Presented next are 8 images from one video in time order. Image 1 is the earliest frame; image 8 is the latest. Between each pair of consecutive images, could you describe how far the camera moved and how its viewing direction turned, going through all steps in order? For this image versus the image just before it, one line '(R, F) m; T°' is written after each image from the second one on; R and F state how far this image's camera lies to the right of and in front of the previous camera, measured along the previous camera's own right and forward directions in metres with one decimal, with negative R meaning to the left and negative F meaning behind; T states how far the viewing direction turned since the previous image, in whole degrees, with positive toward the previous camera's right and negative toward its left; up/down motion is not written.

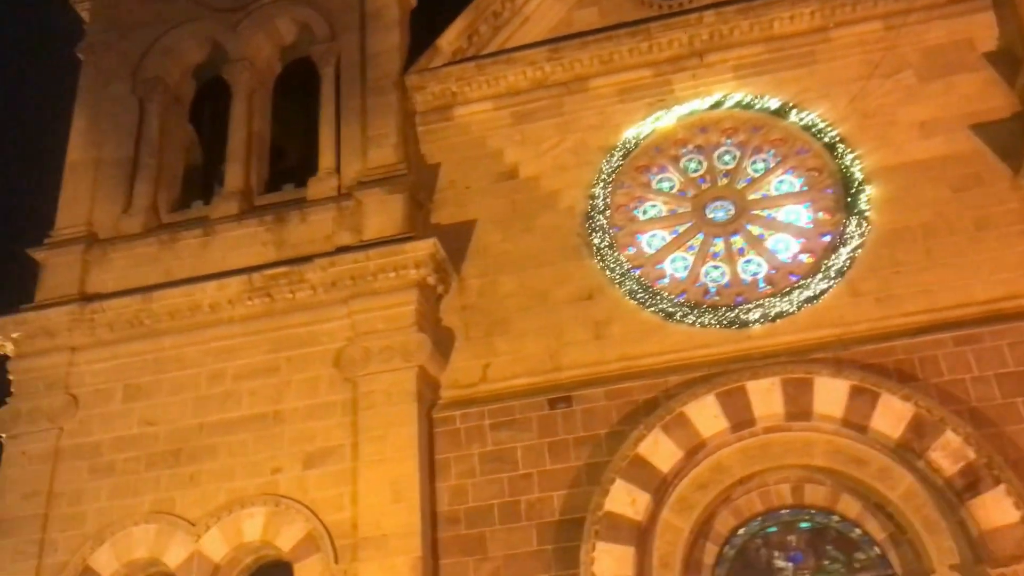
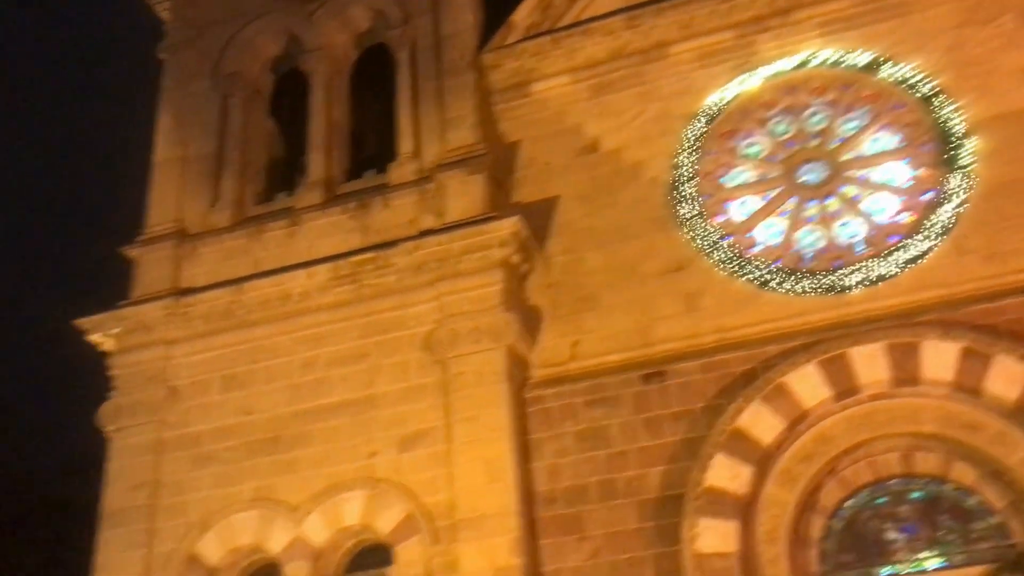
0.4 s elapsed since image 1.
(-0.1, +0.2) m; -5°
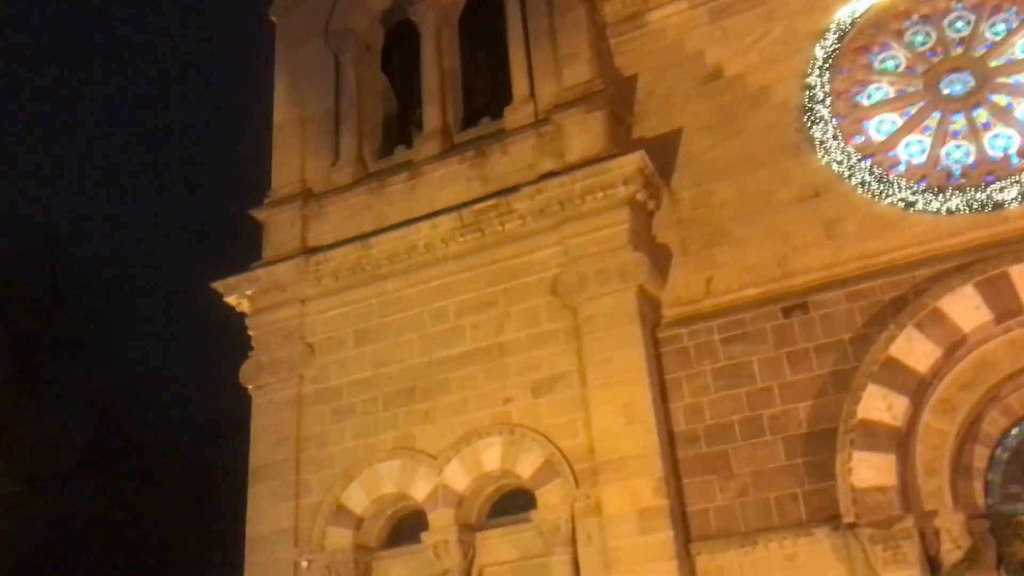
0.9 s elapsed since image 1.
(-0.2, +0.2) m; -7°
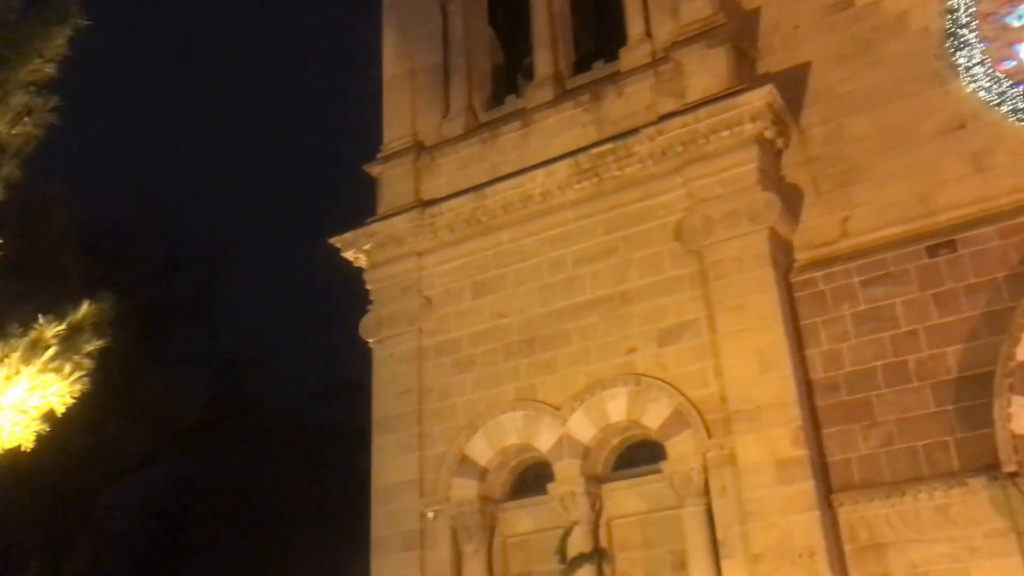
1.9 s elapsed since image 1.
(-0.4, +0.3) m; -6°
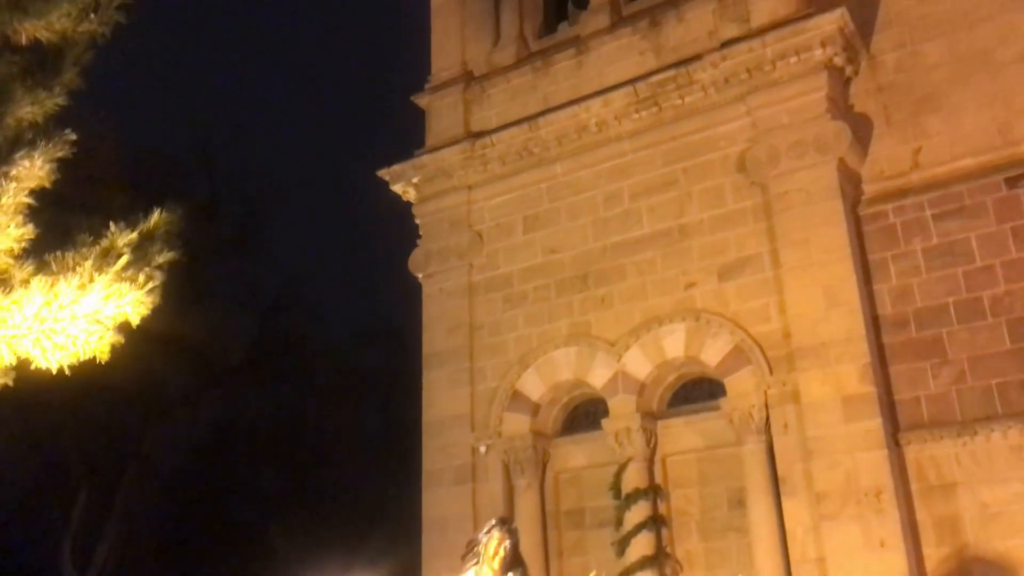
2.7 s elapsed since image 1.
(-0.3, +0.3) m; -2°
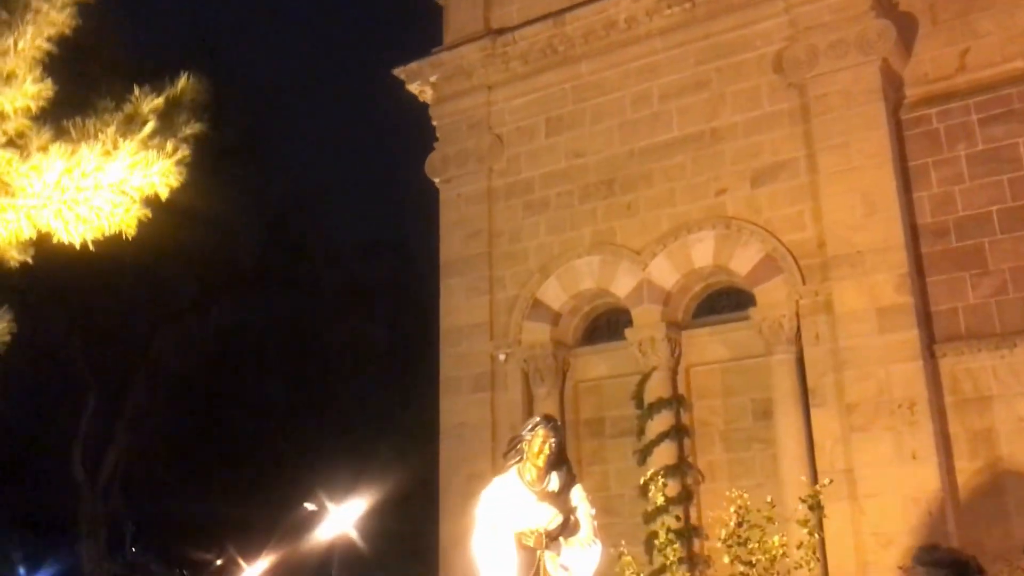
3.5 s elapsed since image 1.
(-0.3, +0.3) m; 0°
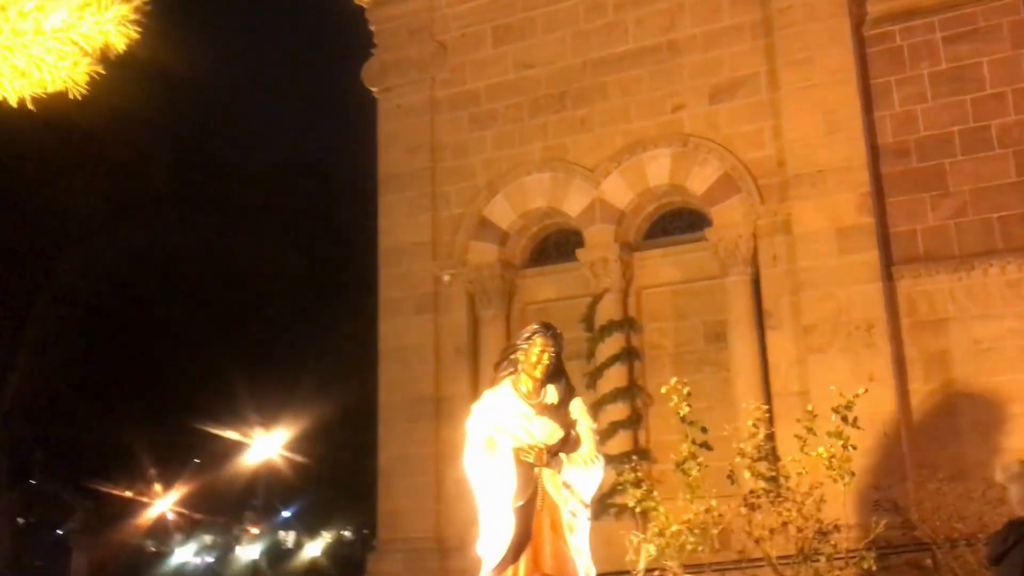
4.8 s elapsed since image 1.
(-0.4, +0.5) m; +5°
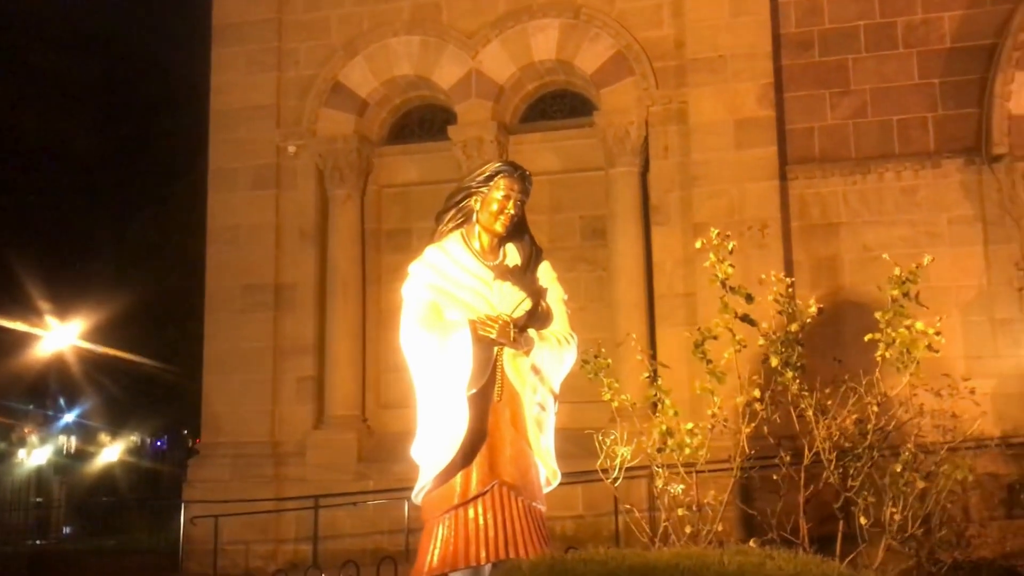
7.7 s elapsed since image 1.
(-0.5, +1.2) m; +12°
